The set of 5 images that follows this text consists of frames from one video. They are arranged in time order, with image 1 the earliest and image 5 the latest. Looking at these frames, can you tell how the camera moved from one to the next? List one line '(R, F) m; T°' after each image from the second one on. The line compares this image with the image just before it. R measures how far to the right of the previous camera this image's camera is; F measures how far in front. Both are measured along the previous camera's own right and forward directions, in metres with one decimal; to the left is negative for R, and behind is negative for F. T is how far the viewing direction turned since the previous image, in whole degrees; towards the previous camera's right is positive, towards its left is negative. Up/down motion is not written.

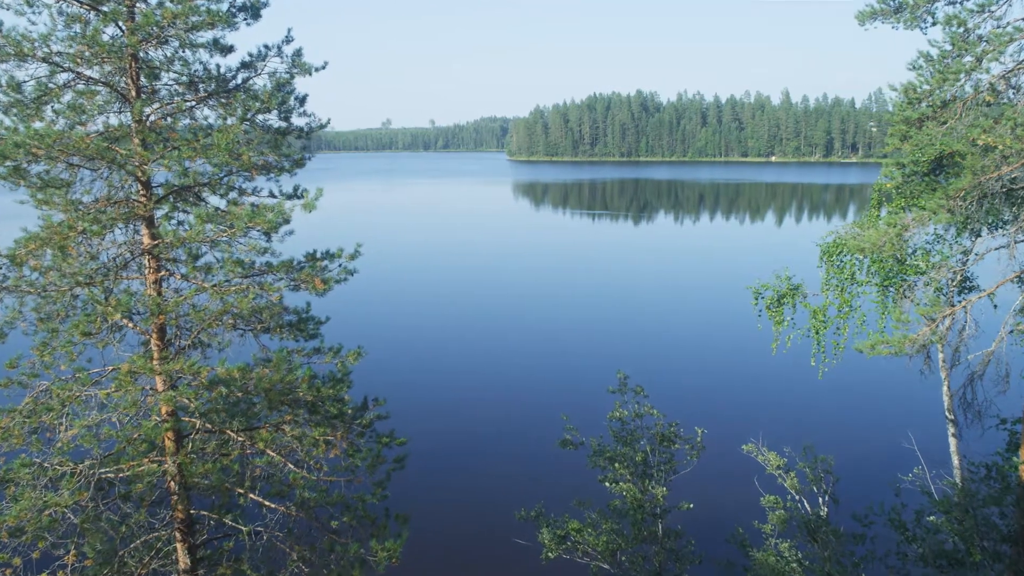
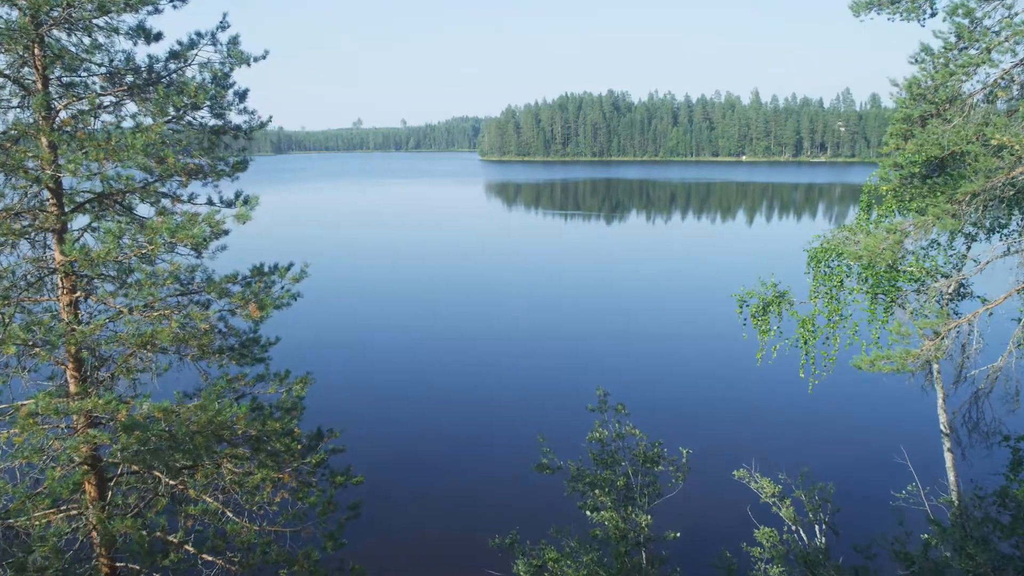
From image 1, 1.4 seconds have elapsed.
(0.0, +0.7) m; +2°
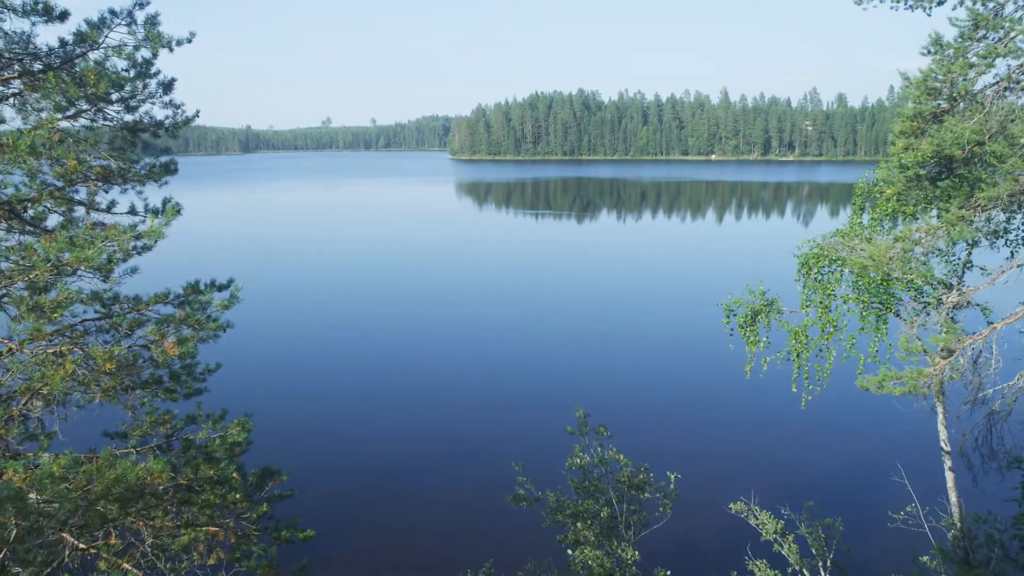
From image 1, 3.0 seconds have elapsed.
(0.0, +0.8) m; +2°
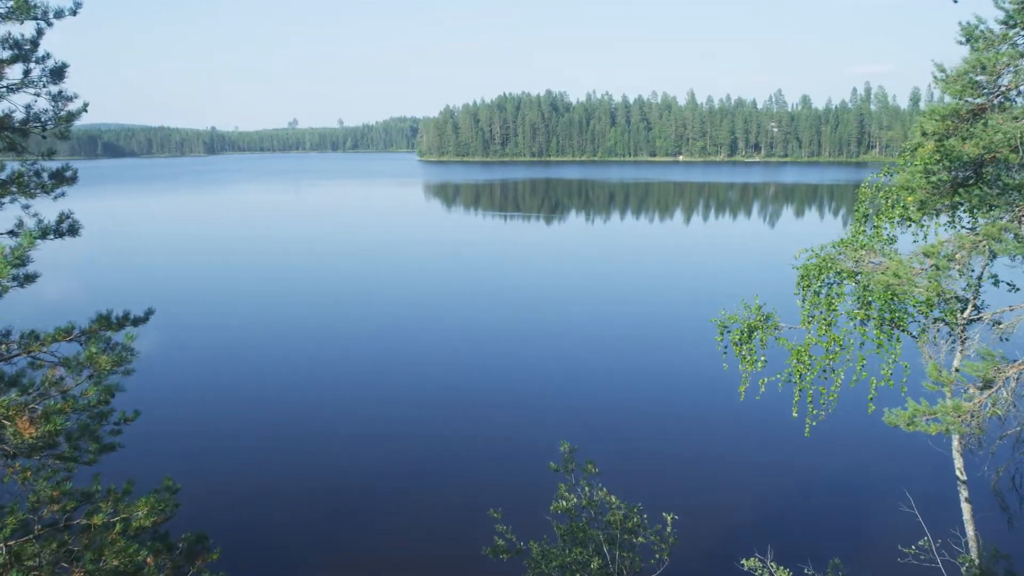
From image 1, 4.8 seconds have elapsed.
(-0.1, +0.9) m; +3°
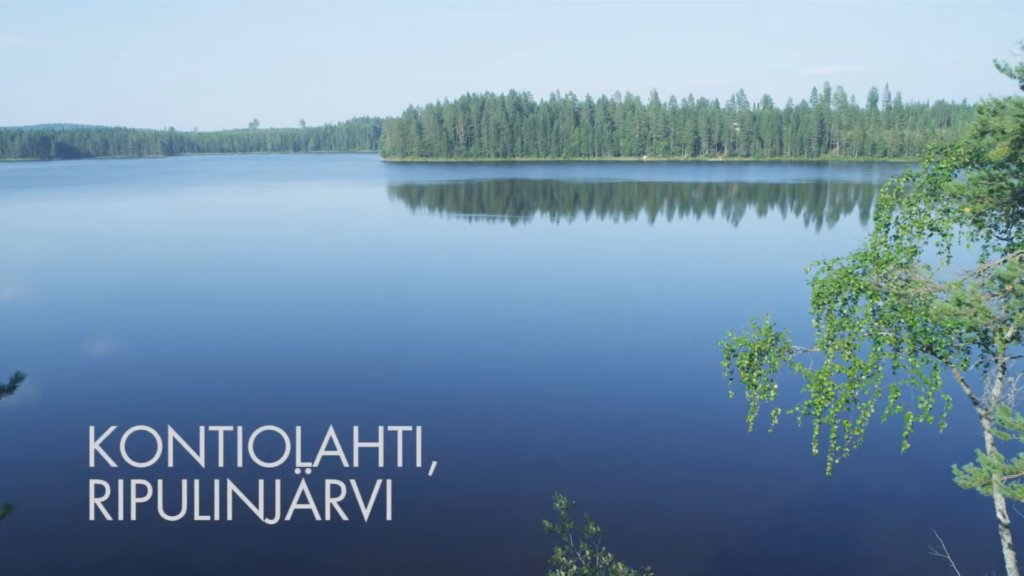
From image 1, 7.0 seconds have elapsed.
(-0.2, +1.1) m; +3°
